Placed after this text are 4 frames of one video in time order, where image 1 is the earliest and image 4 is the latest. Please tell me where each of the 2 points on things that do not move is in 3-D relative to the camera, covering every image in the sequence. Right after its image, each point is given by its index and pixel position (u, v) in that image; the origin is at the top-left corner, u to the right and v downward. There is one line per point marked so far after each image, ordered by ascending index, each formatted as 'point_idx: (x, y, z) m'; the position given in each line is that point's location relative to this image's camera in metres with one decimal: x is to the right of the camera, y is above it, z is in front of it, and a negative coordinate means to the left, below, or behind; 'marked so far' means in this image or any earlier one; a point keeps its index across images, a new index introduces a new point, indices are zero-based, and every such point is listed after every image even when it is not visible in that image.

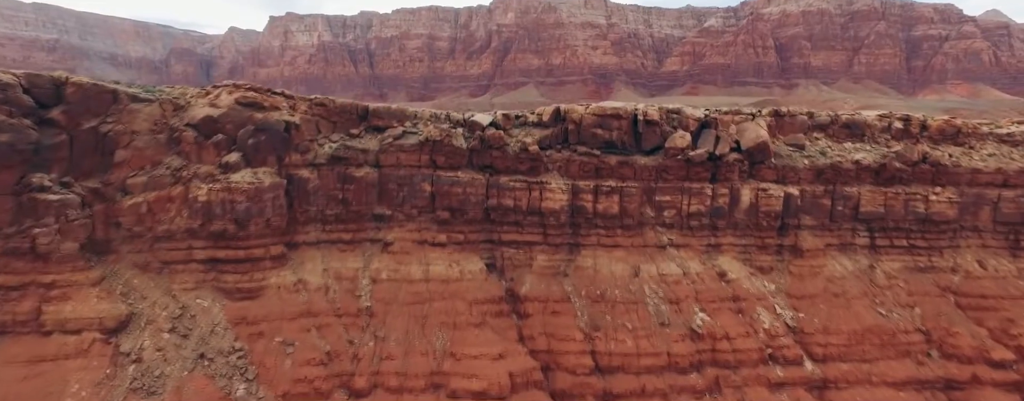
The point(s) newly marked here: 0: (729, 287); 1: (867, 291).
0: (+5.2, -2.1, +11.0) m
1: (+8.8, -2.2, +11.3) m
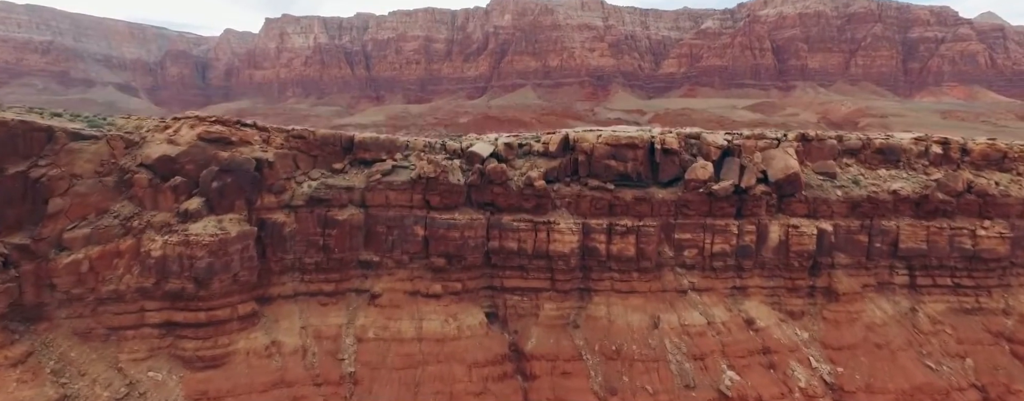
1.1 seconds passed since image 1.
0: (+5.3, -2.9, +9.8) m
1: (+8.8, -3.1, +10.1) m
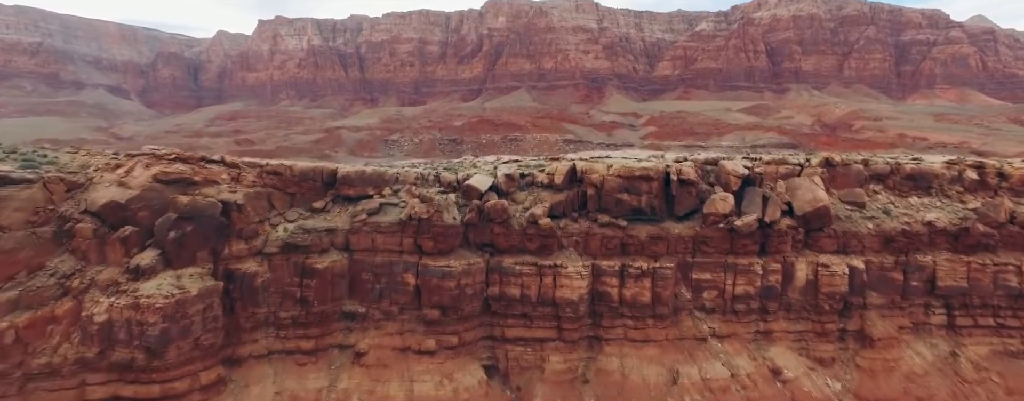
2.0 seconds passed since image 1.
0: (+5.3, -3.7, +8.9) m
1: (+8.9, -3.8, +9.2) m
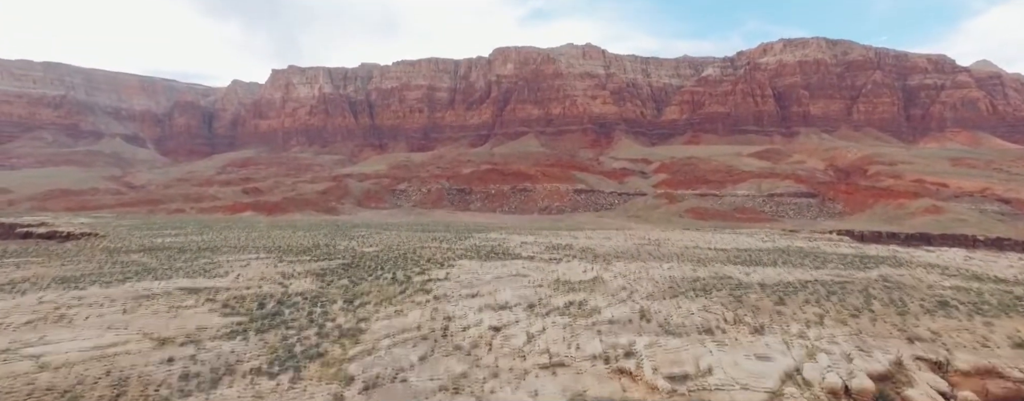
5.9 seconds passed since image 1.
0: (+6.0, -7.1, +4.2) m
1: (+9.5, -7.3, +4.5) m
